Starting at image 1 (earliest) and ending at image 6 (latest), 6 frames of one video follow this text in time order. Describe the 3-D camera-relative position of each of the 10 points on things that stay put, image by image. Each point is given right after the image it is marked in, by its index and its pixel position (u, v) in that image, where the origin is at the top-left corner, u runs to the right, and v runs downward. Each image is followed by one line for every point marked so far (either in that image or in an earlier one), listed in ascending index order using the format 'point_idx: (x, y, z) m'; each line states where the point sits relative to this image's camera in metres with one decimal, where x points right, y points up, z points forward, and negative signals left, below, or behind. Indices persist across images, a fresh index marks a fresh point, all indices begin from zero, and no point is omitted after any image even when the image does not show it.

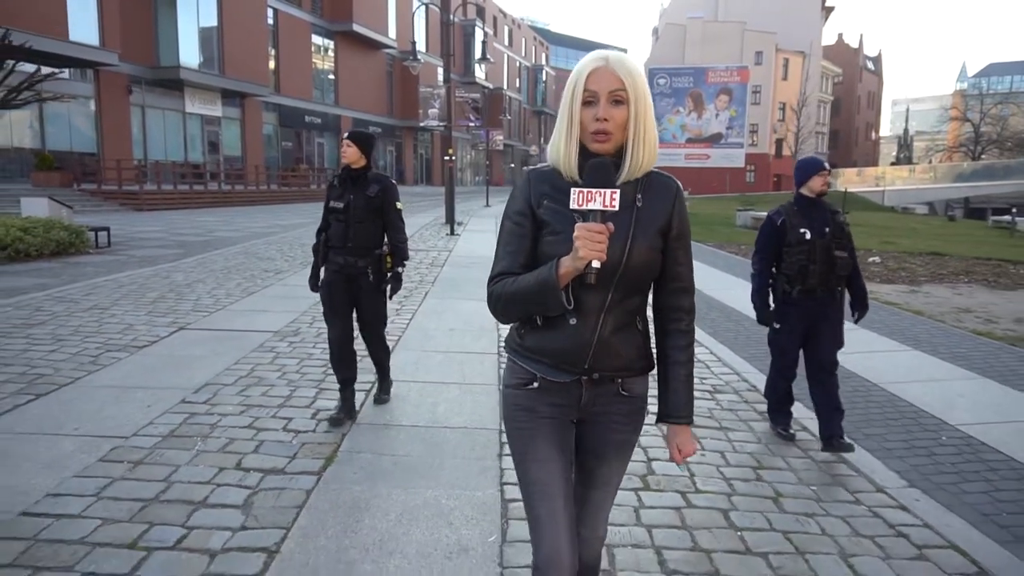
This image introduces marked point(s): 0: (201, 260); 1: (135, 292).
0: (-6.0, +0.6, +13.7) m
1: (-5.2, -0.1, +9.8) m
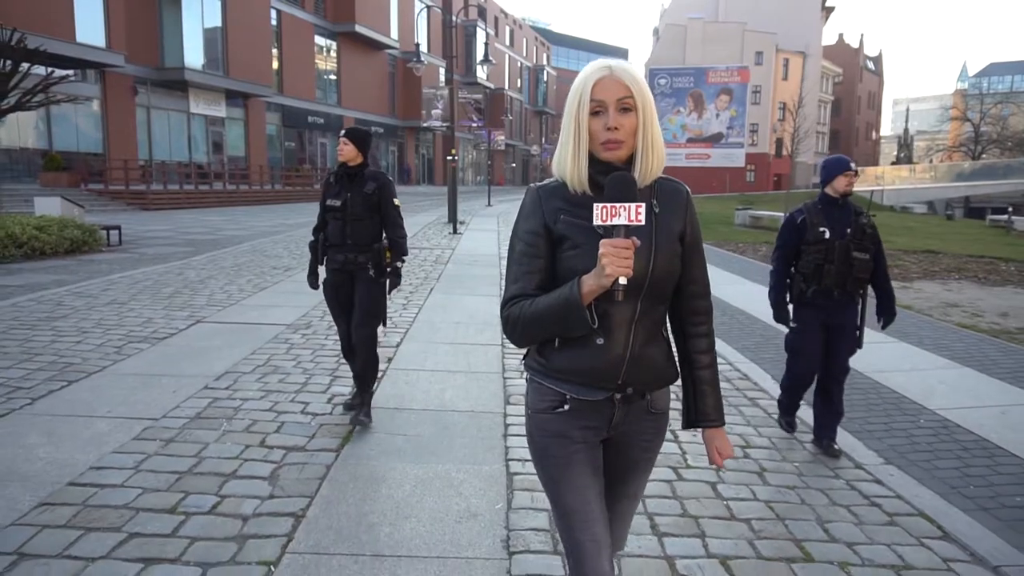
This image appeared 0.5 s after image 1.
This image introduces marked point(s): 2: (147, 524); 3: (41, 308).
0: (-6.0, +0.6, +14.1) m
1: (-5.2, 0.0, +10.1) m
2: (-1.8, -1.2, +3.6) m
3: (-5.7, -0.2, +8.5) m
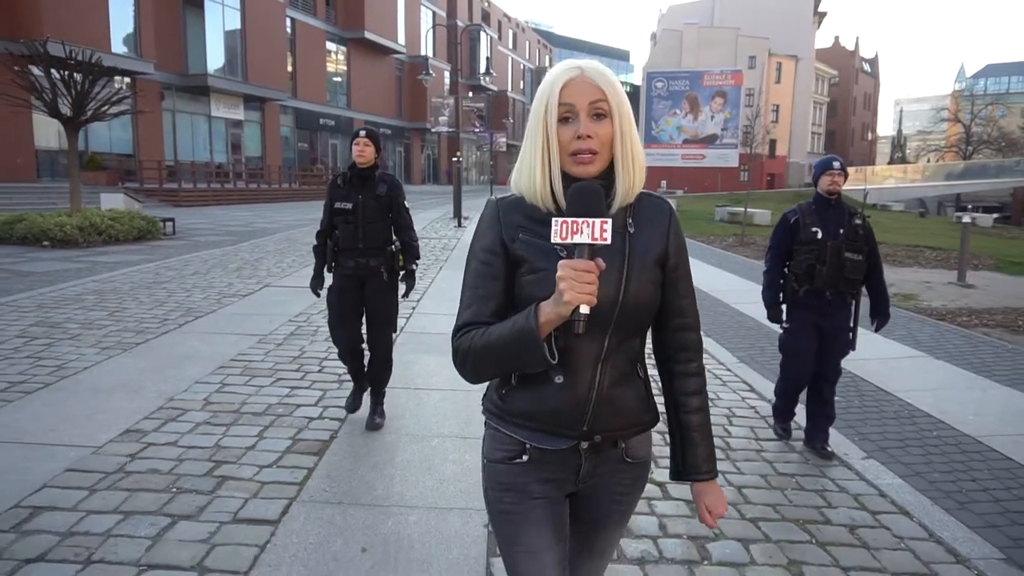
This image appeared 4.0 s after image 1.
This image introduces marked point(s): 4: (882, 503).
0: (-6.1, +1.1, +16.7) m
1: (-5.3, +0.4, +12.8) m
2: (-2.0, -0.8, +6.2) m
3: (-5.8, +0.2, +11.2) m
4: (+2.2, -1.3, +4.2) m
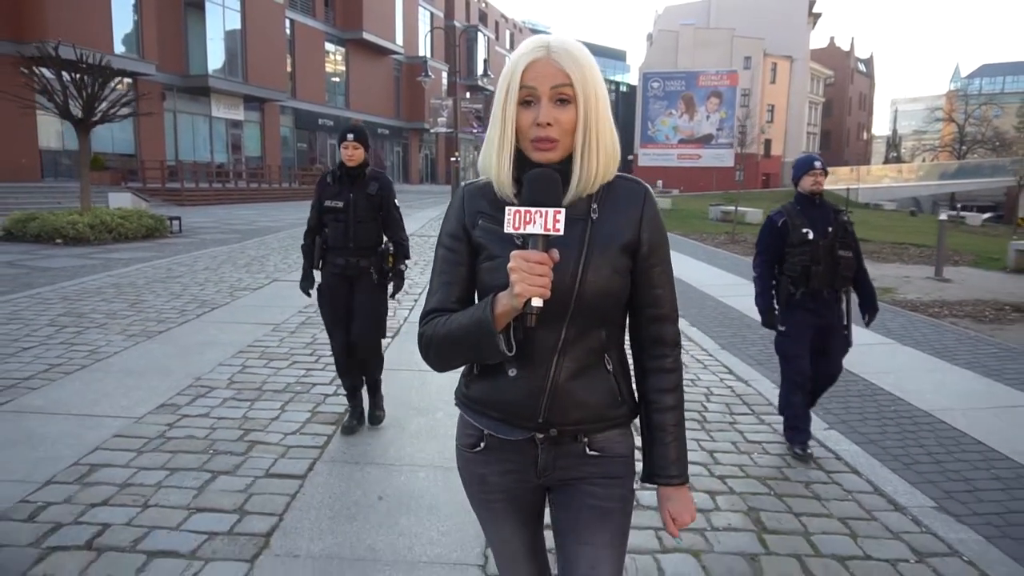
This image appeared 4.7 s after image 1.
0: (-6.1, +1.1, +17.2) m
1: (-5.4, +0.5, +13.3) m
2: (-2.0, -0.7, +6.8) m
3: (-5.8, +0.3, +11.7) m
4: (+2.2, -1.2, +4.7) m
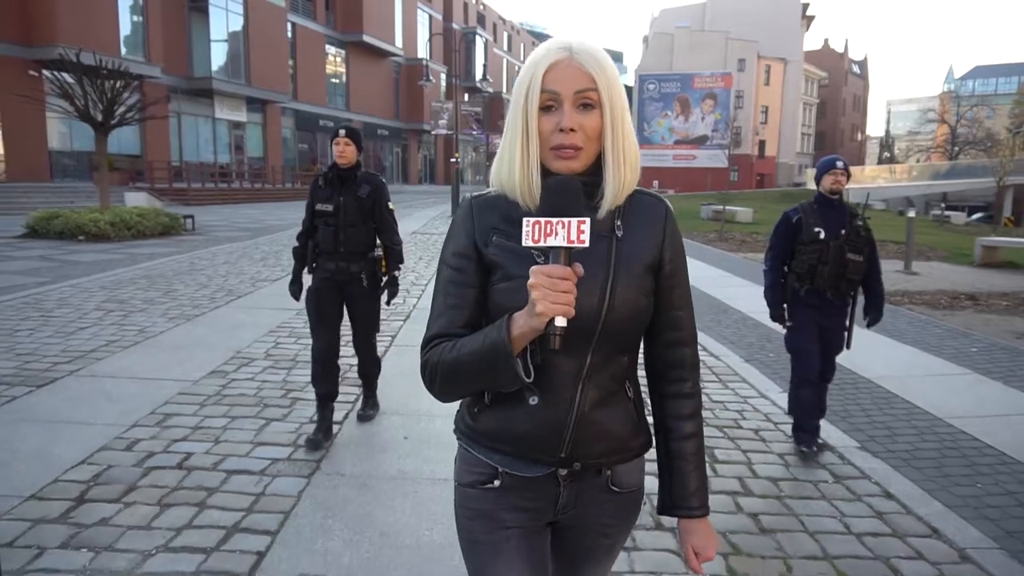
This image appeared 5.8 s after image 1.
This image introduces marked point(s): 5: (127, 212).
0: (-6.2, +1.3, +18.1) m
1: (-5.4, +0.6, +14.2) m
2: (-2.0, -0.5, +7.6) m
3: (-5.9, +0.4, +12.6) m
4: (+2.2, -1.0, +5.6) m
5: (-9.3, +1.8, +17.2) m
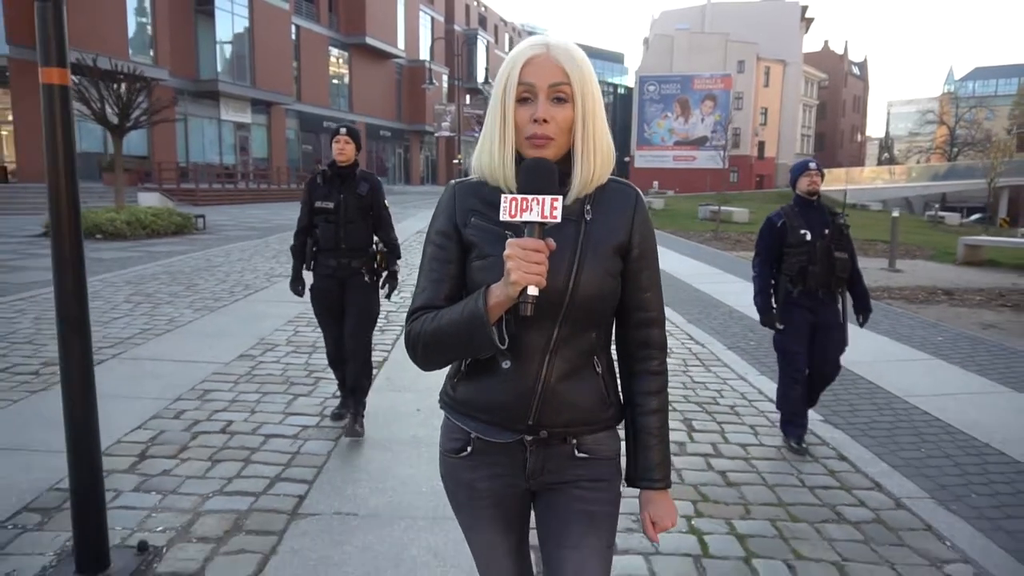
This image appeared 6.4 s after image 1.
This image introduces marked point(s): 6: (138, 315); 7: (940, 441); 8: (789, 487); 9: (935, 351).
0: (-6.1, +1.3, +18.8) m
1: (-5.4, +0.7, +14.8) m
2: (-2.0, -0.5, +8.3) m
3: (-5.8, +0.5, +13.2) m
4: (+2.2, -1.0, +6.3) m
5: (-9.3, +1.9, +17.8) m
6: (-4.4, -0.3, +8.4) m
7: (+3.1, -1.1, +5.2) m
8: (+1.7, -1.2, +4.4) m
9: (+4.5, -0.7, +7.6) m
